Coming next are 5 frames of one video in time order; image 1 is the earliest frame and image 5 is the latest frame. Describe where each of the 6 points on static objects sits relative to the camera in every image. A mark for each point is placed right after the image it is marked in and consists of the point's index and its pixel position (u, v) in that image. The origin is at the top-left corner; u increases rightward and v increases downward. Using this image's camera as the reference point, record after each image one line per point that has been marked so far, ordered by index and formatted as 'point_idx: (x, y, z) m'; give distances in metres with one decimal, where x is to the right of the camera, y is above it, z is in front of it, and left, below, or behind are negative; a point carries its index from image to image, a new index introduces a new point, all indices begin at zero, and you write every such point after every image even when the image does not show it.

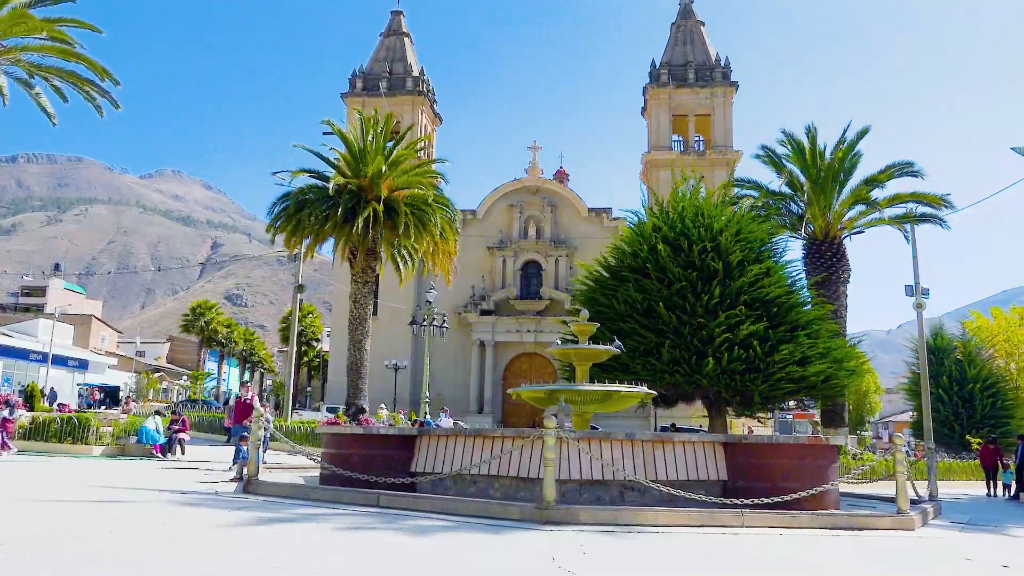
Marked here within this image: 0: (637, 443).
0: (+1.3, -1.6, +8.5) m
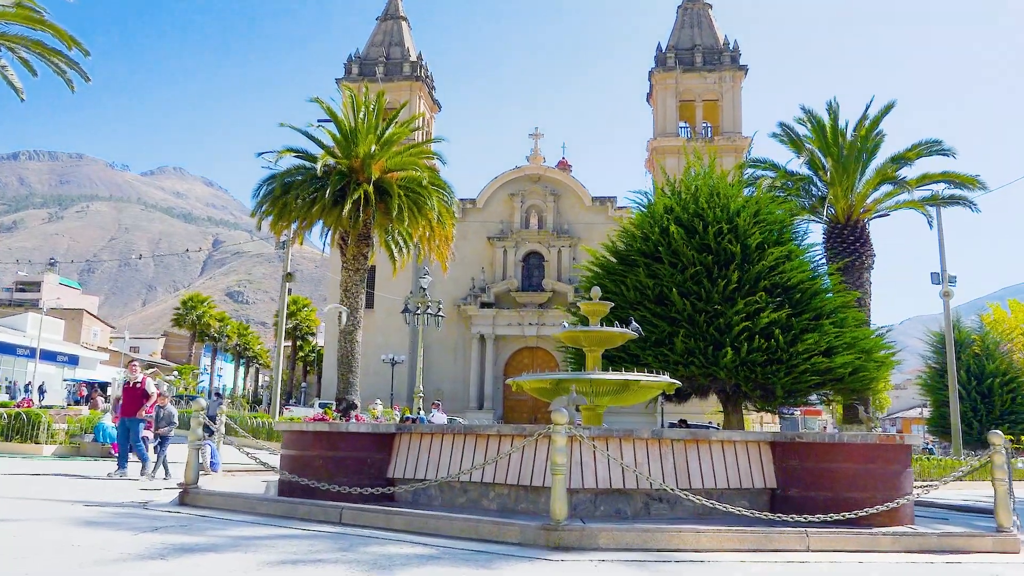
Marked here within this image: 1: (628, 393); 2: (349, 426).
0: (+1.3, -1.3, +6.9) m
1: (+1.3, -1.2, +9.3) m
2: (-1.6, -1.4, +7.8) m
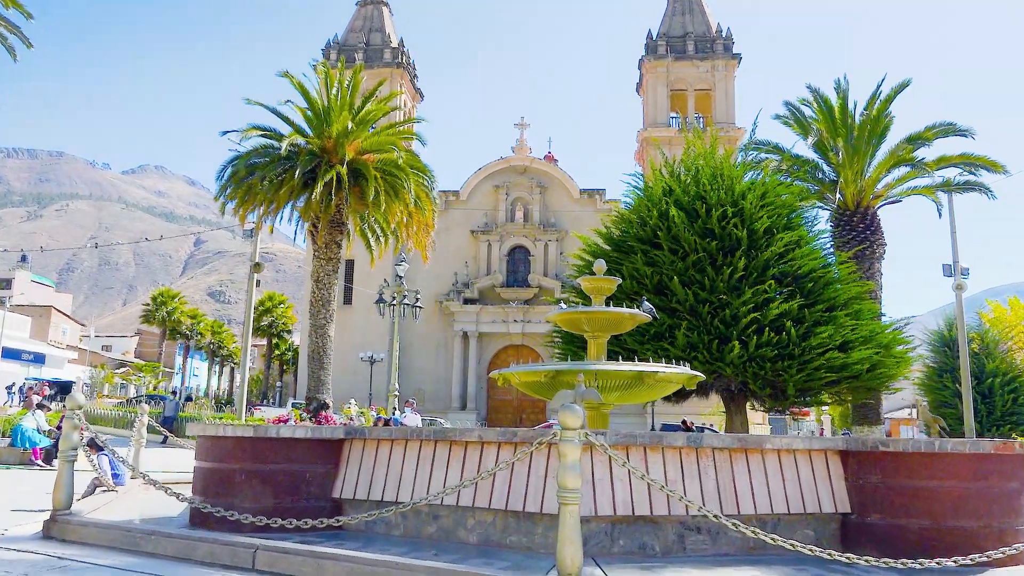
0: (+1.3, -1.0, +5.1) m
1: (+1.2, -0.9, +7.5) m
2: (-1.7, -1.1, +6.0) m
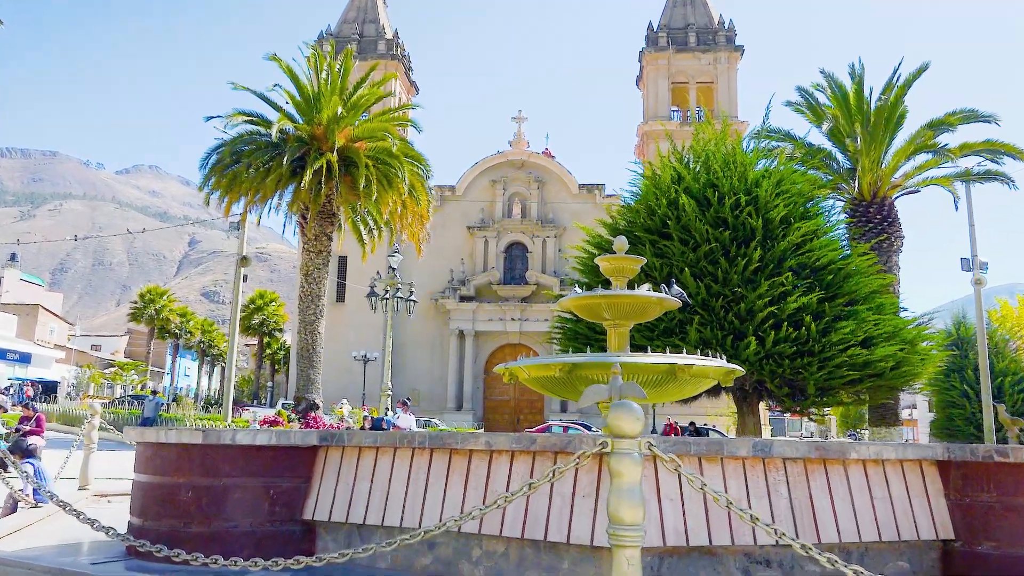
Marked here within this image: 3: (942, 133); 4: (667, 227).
0: (+1.3, -0.9, +4.0) m
1: (+1.3, -0.8, +6.4) m
2: (-1.6, -0.9, +4.9) m
3: (+10.2, +3.7, +19.0) m
4: (+3.4, +1.3, +17.7) m
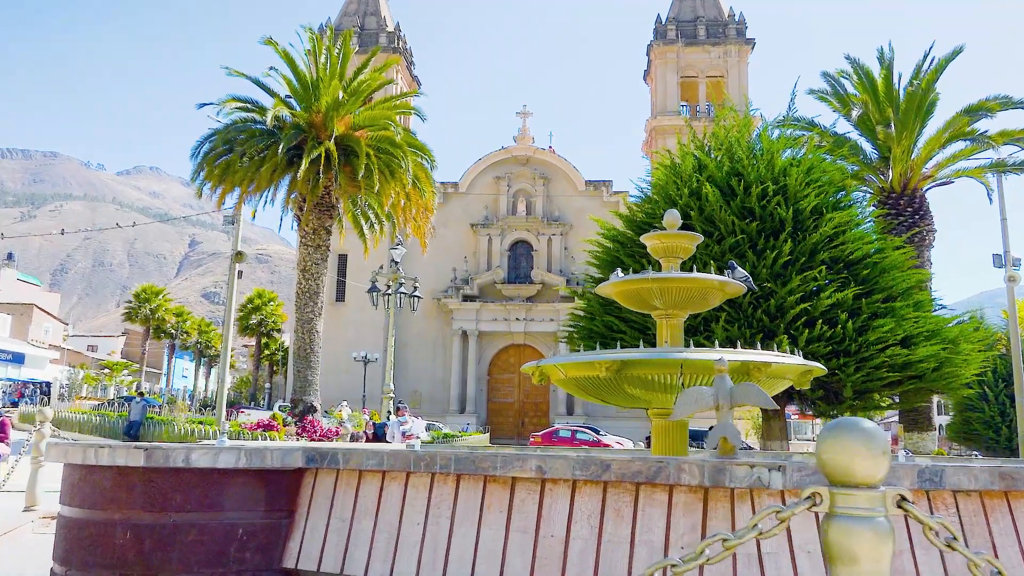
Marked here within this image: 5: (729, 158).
0: (+1.6, -0.7, +2.9) m
1: (+1.5, -0.7, +5.3) m
2: (-1.4, -0.8, +3.7) m
3: (+10.5, +3.8, +17.9) m
4: (+3.7, +1.4, +16.6) m
5: (+4.6, +2.8, +16.9) m
